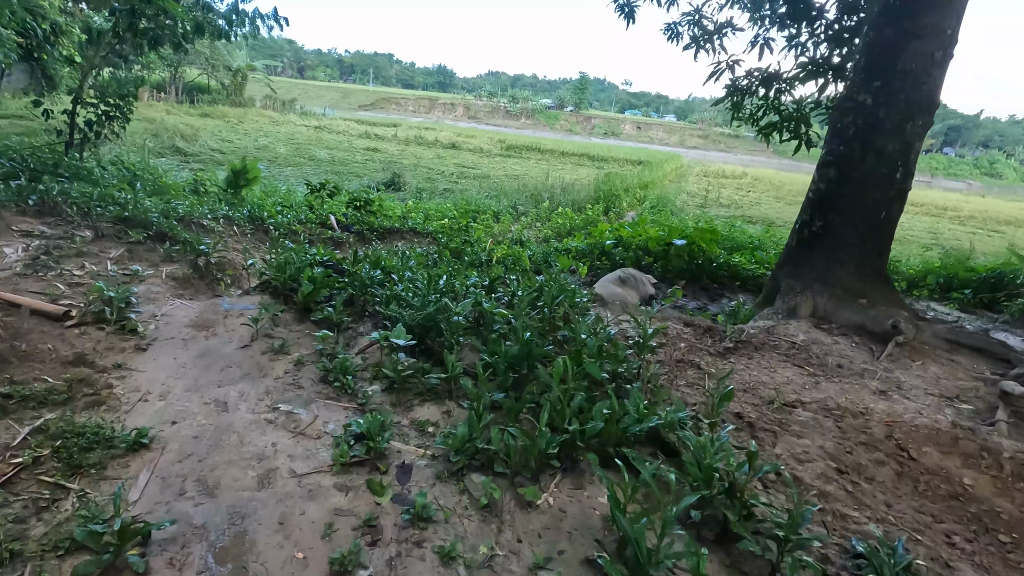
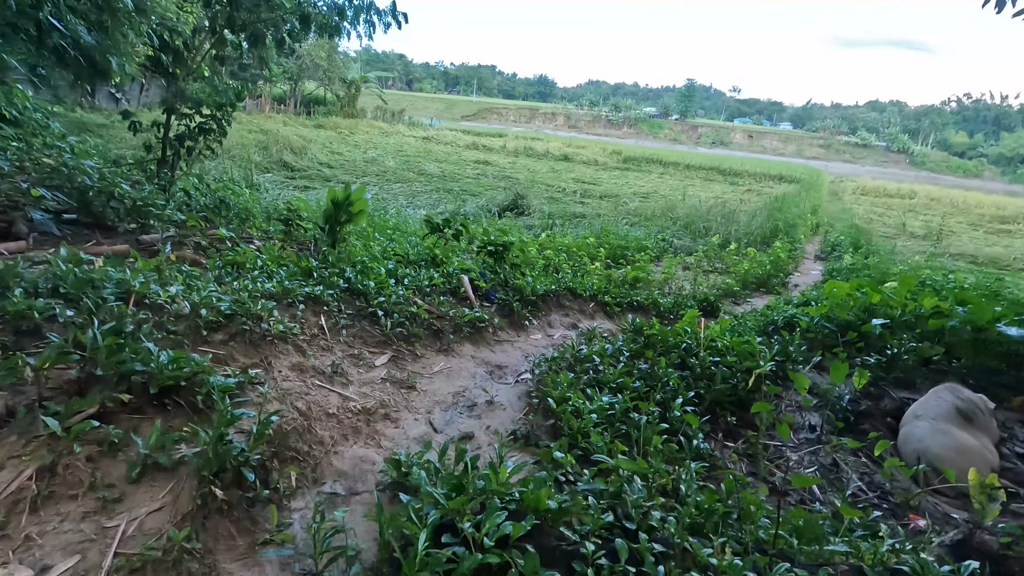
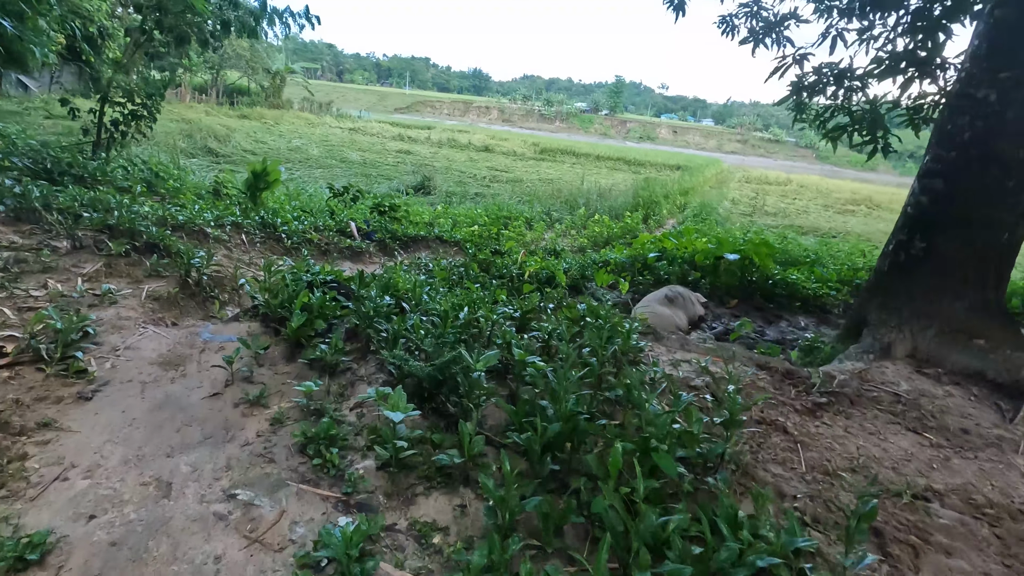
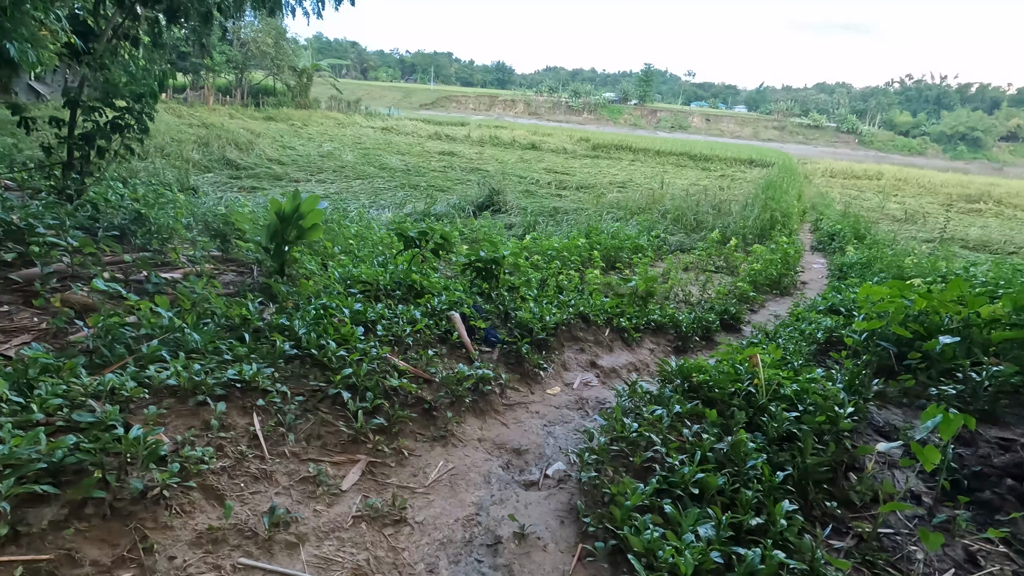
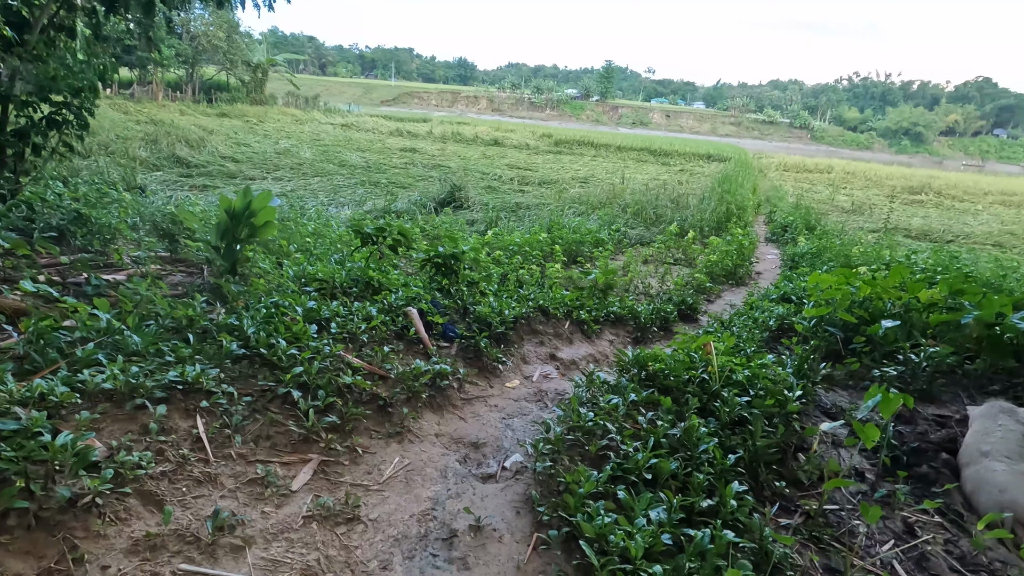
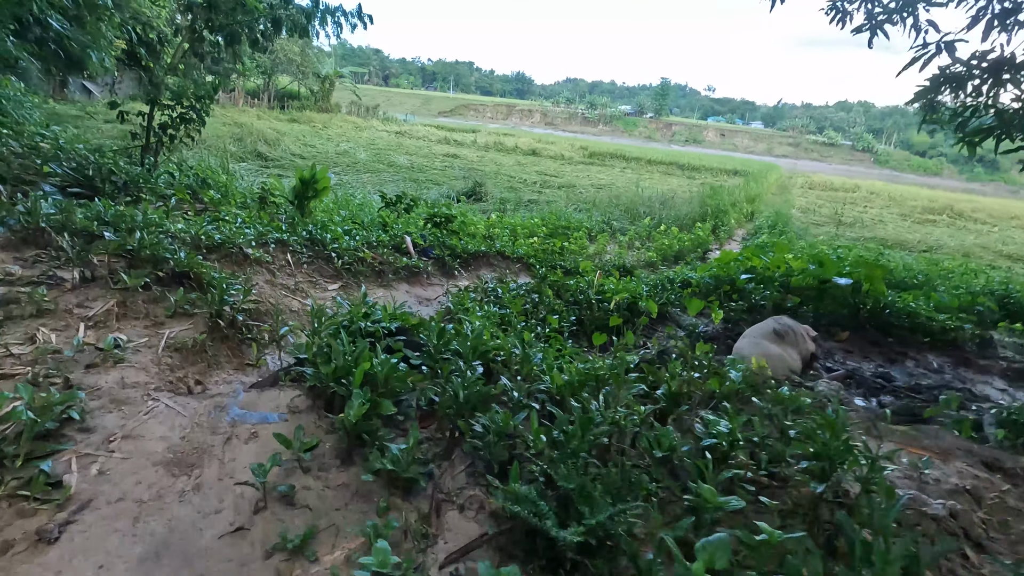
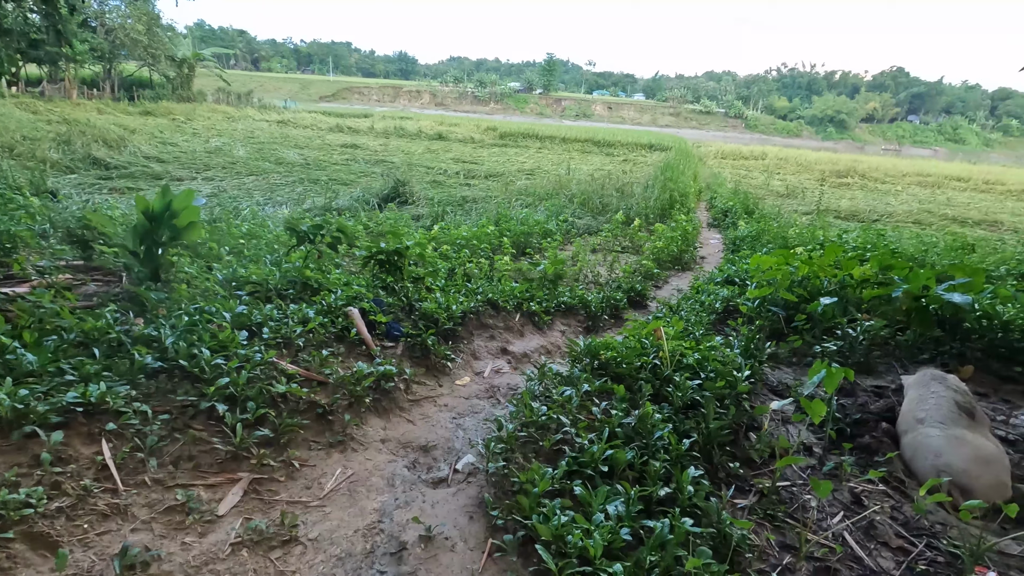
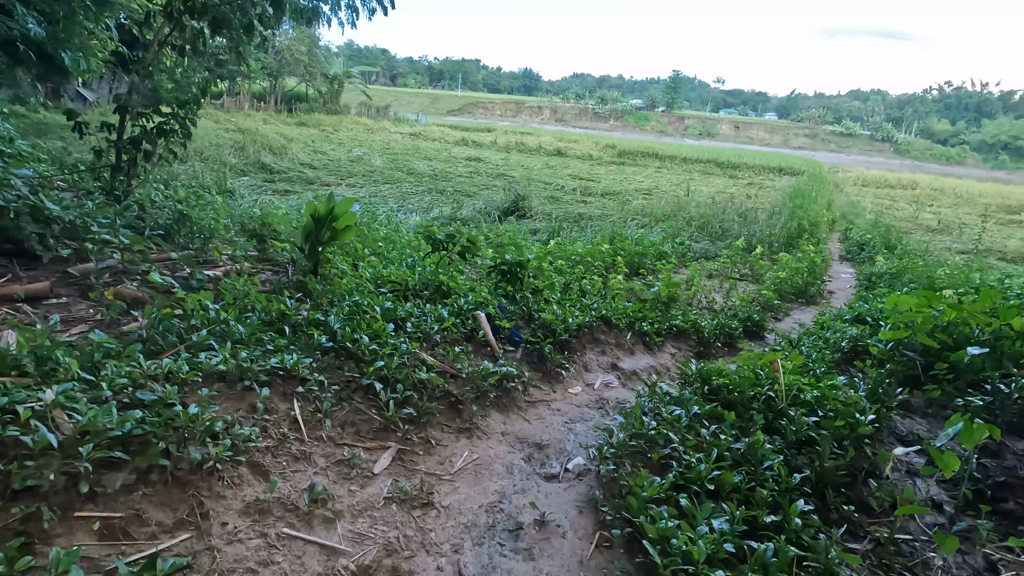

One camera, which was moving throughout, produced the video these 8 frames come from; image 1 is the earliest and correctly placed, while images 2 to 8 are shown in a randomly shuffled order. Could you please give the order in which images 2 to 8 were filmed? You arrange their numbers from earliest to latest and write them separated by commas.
3, 6, 2, 8, 4, 5, 7
